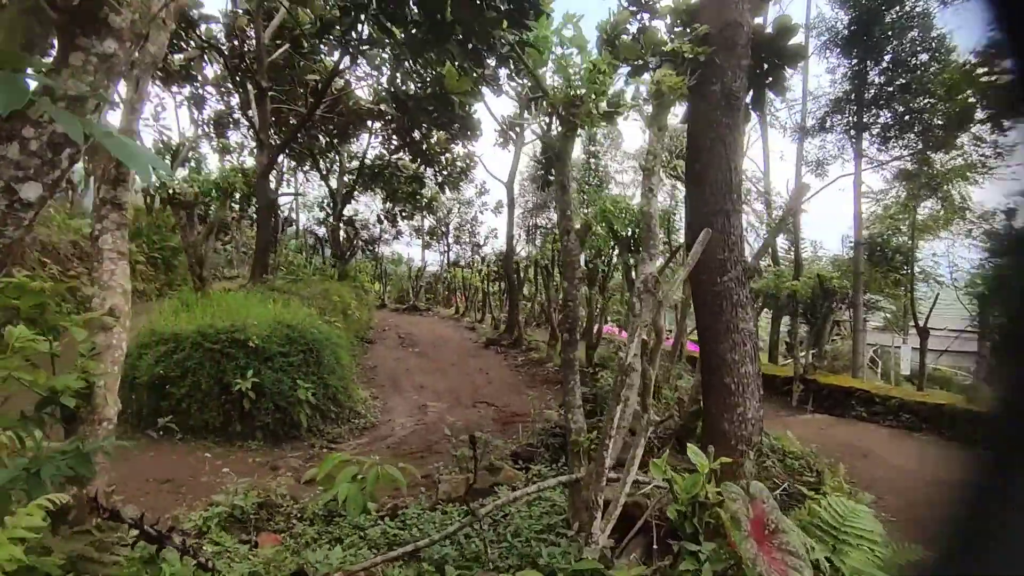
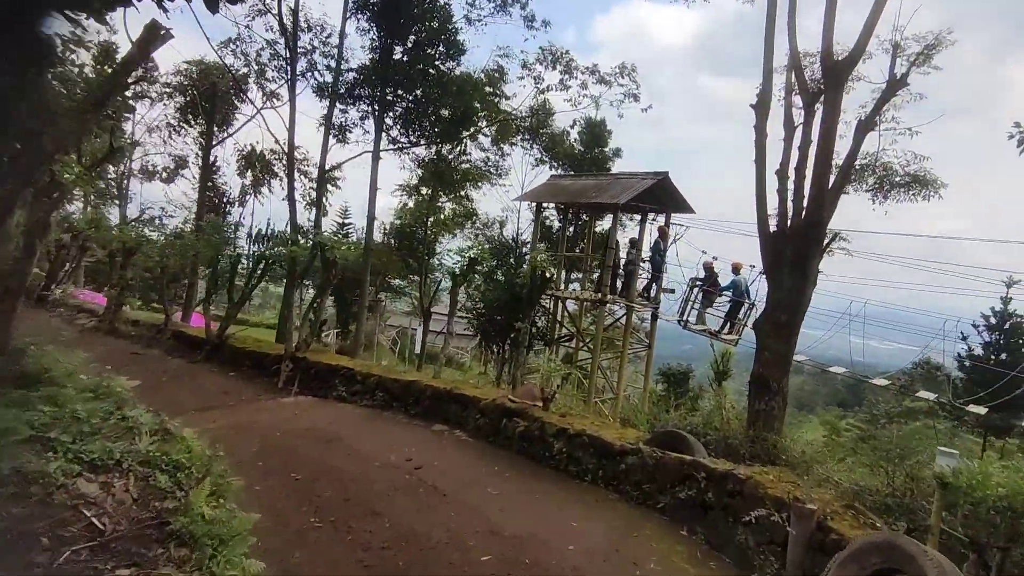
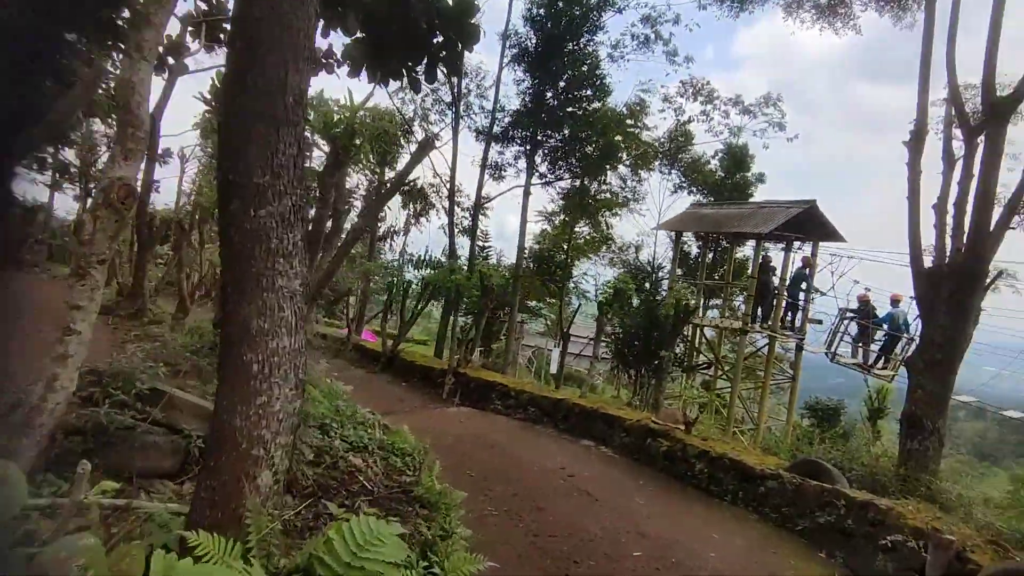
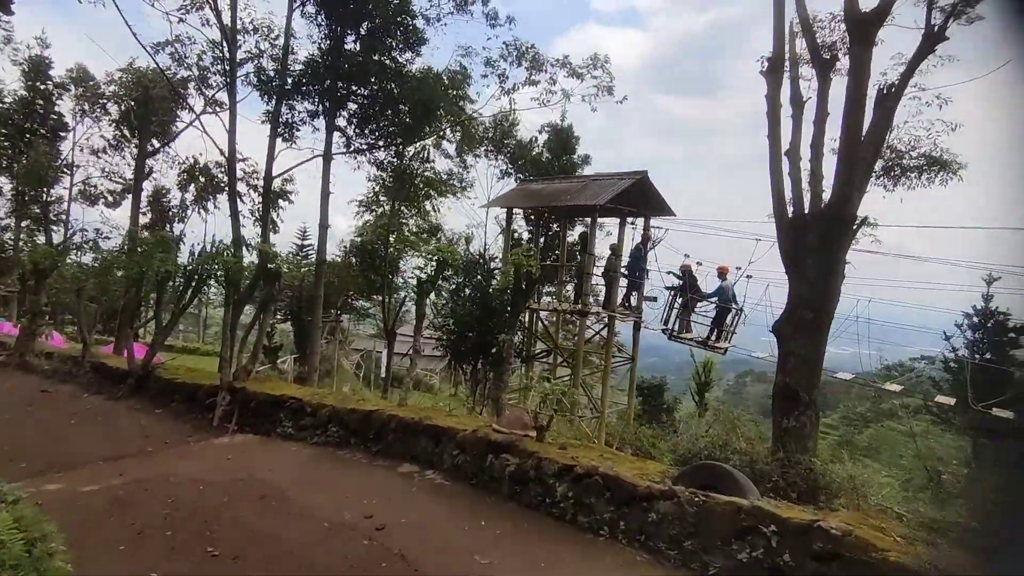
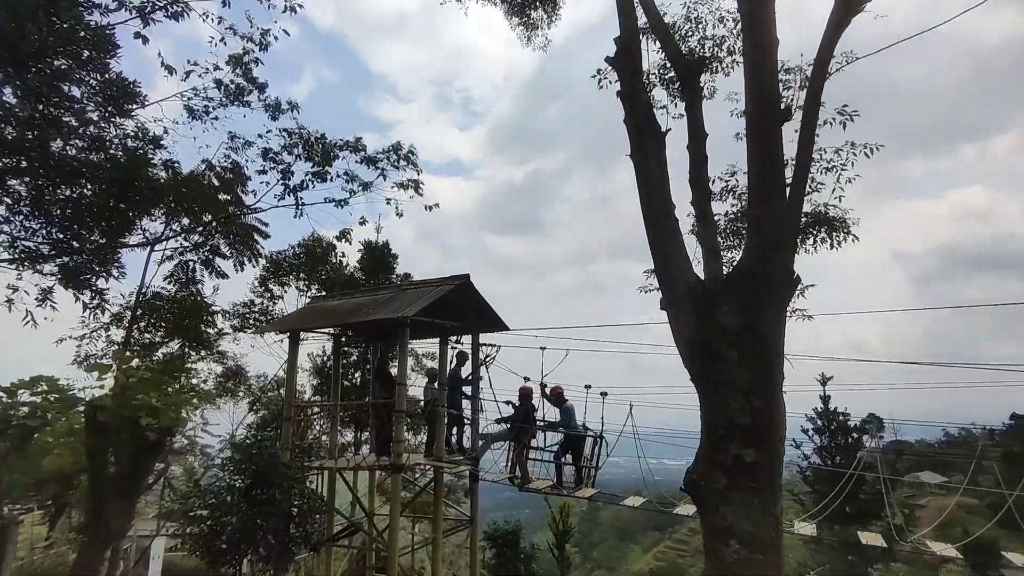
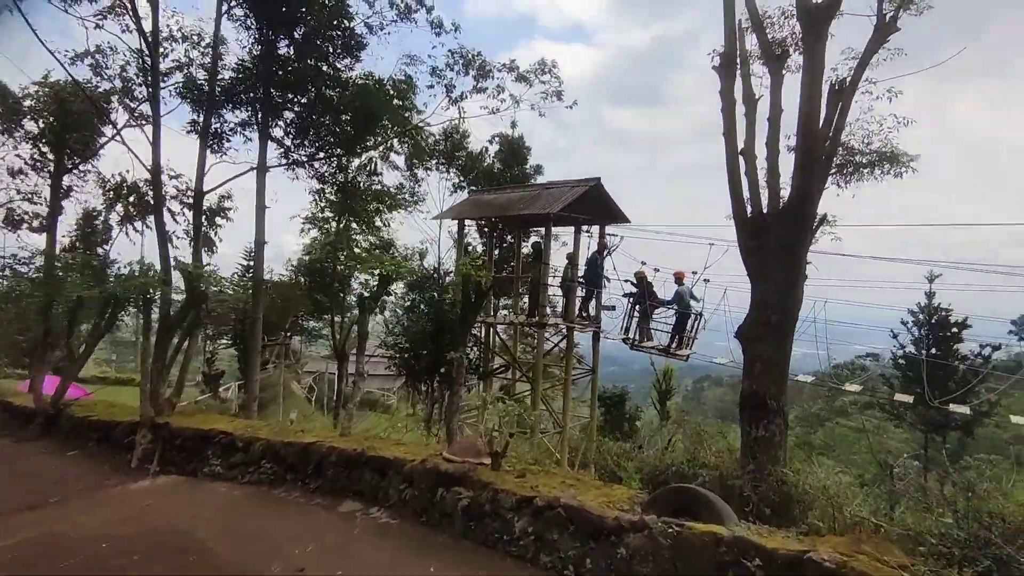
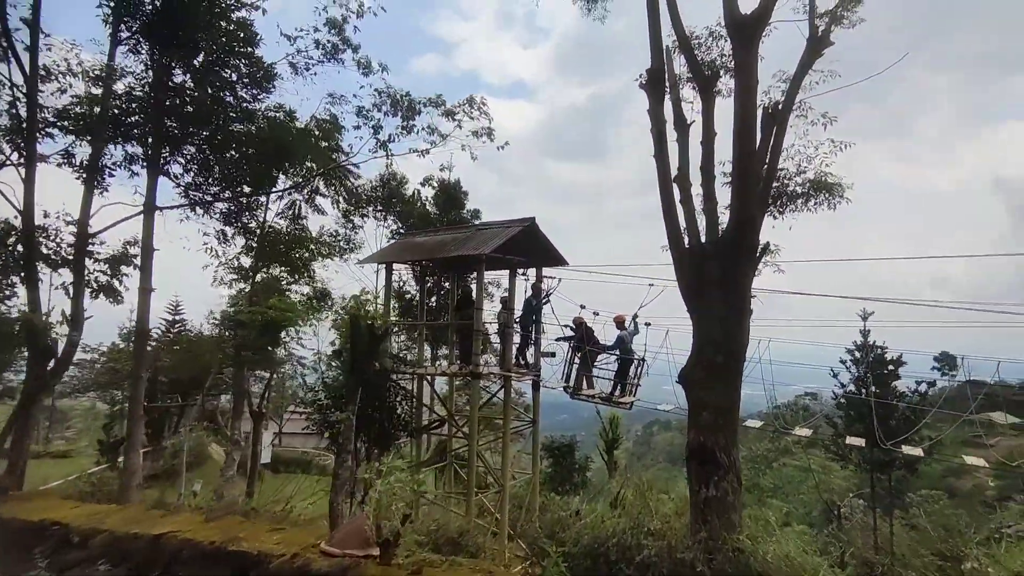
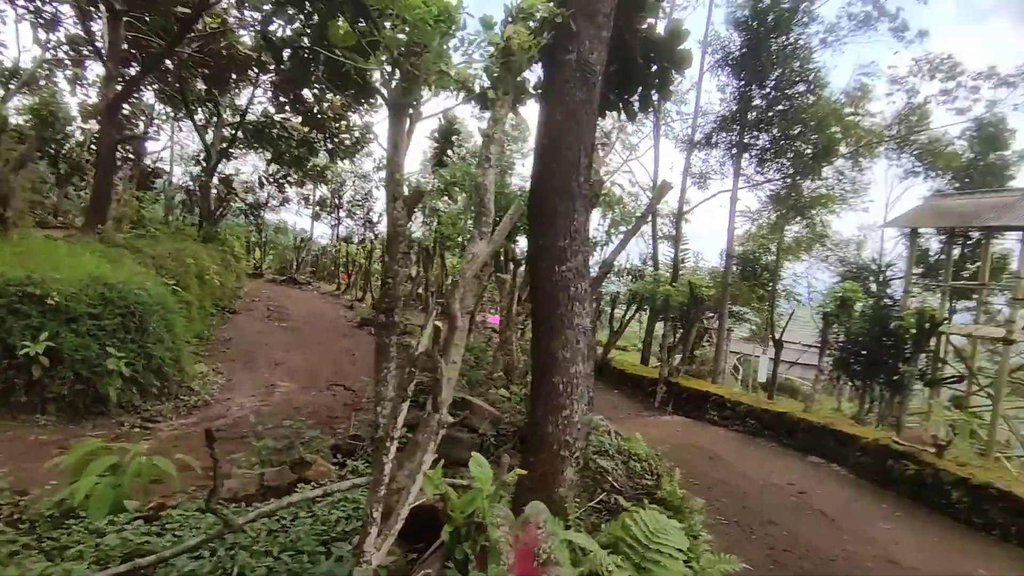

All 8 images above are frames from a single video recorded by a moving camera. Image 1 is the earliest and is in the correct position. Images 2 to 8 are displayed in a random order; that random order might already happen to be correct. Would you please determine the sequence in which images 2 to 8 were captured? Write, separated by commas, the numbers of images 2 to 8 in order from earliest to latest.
8, 3, 2, 4, 6, 7, 5
